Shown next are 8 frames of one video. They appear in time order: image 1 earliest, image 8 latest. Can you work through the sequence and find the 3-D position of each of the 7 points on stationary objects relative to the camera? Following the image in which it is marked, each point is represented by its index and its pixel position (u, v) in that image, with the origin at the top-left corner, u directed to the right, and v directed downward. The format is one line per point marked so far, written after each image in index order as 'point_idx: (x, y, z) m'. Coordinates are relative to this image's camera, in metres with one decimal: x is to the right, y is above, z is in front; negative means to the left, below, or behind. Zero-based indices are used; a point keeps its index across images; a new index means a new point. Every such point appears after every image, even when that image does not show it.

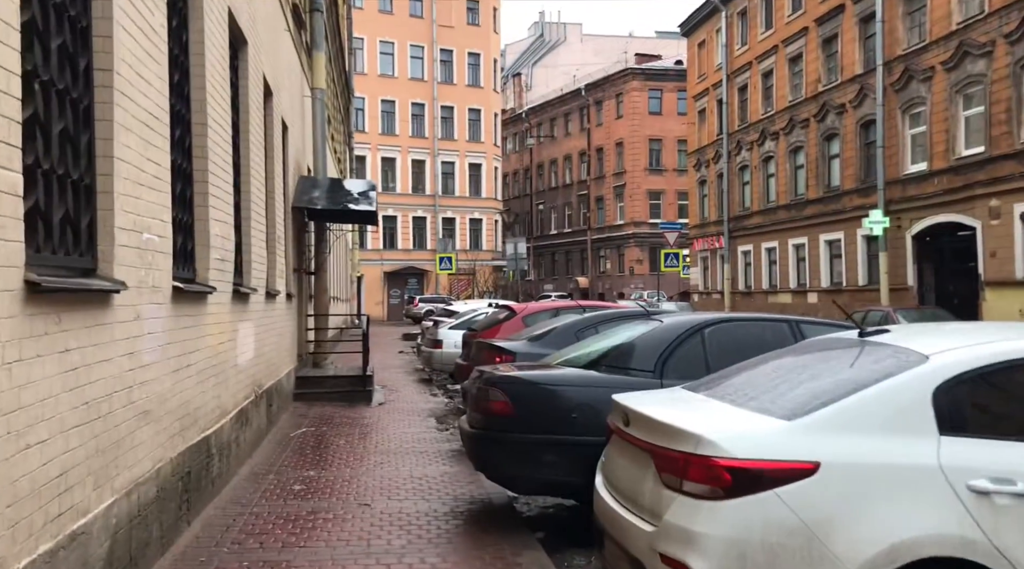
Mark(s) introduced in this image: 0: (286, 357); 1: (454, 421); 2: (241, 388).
0: (-3.1, -1.0, +11.5) m
1: (-0.7, -1.7, +10.5) m
2: (-2.5, -0.9, +7.7) m
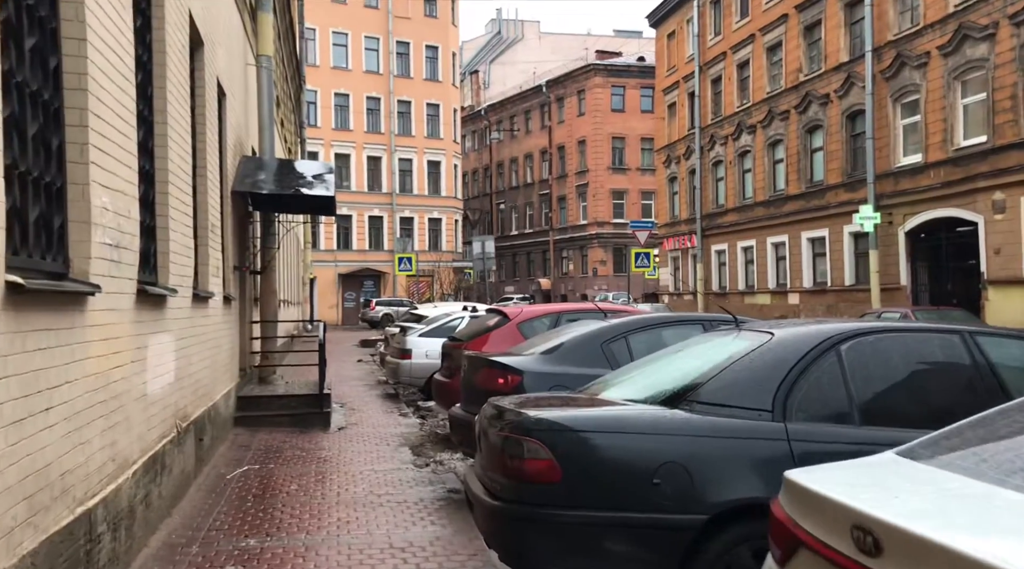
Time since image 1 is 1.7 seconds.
0: (-3.2, -1.0, +9.4) m
1: (-0.8, -1.7, +8.6) m
2: (-2.4, -0.9, +5.6) m
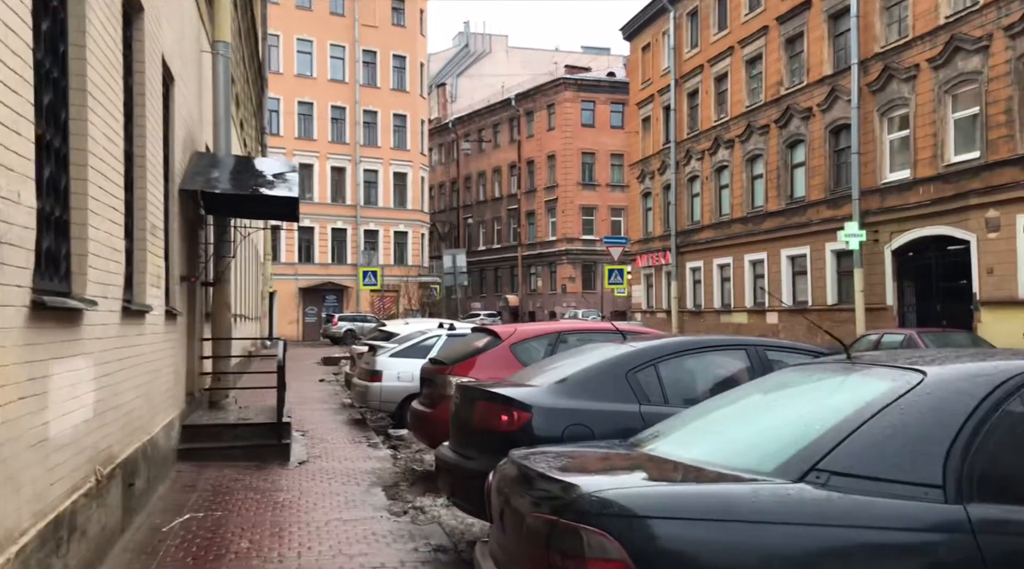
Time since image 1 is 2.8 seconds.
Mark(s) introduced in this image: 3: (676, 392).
0: (-3.3, -1.1, +8.0) m
1: (-0.9, -1.9, +7.3) m
2: (-2.3, -1.0, +4.3) m
3: (+1.1, -0.7, +5.3) m
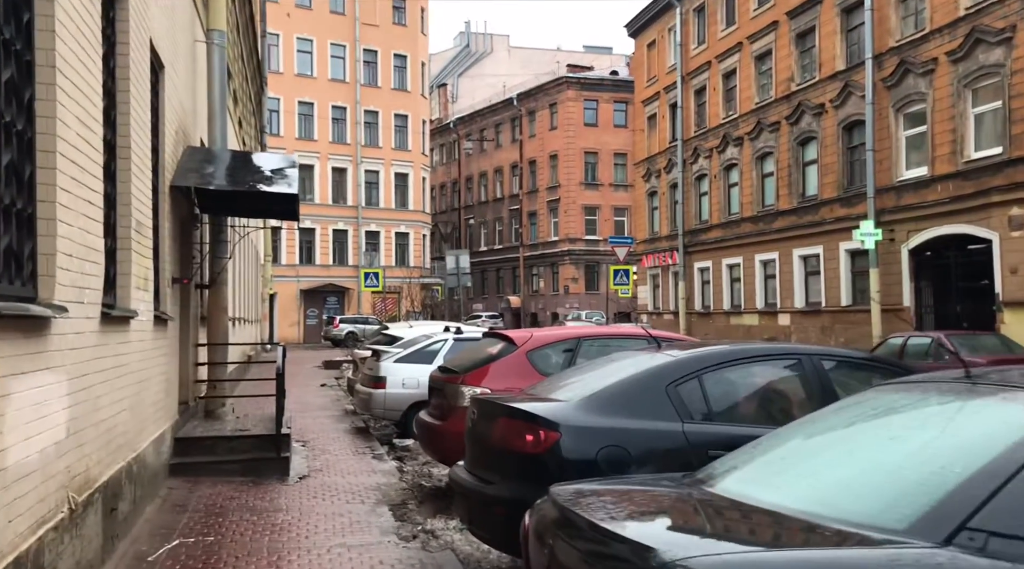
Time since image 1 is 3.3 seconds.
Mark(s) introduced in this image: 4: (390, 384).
0: (-3.2, -1.1, +7.4) m
1: (-0.7, -1.9, +6.7) m
2: (-2.2, -1.0, +3.7) m
3: (+1.2, -0.7, +4.7) m
4: (-1.6, -1.3, +11.2) m
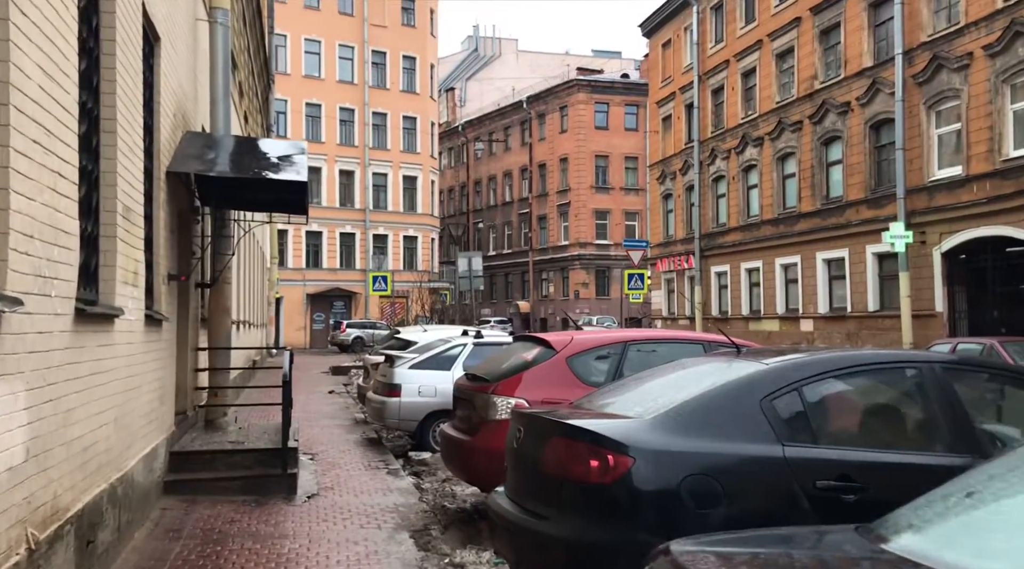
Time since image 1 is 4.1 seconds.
0: (-2.9, -1.1, +6.6) m
1: (-0.5, -1.9, +5.9) m
2: (-1.9, -1.0, +2.9) m
3: (+1.5, -0.6, +3.8) m
4: (-1.3, -1.3, +10.4) m
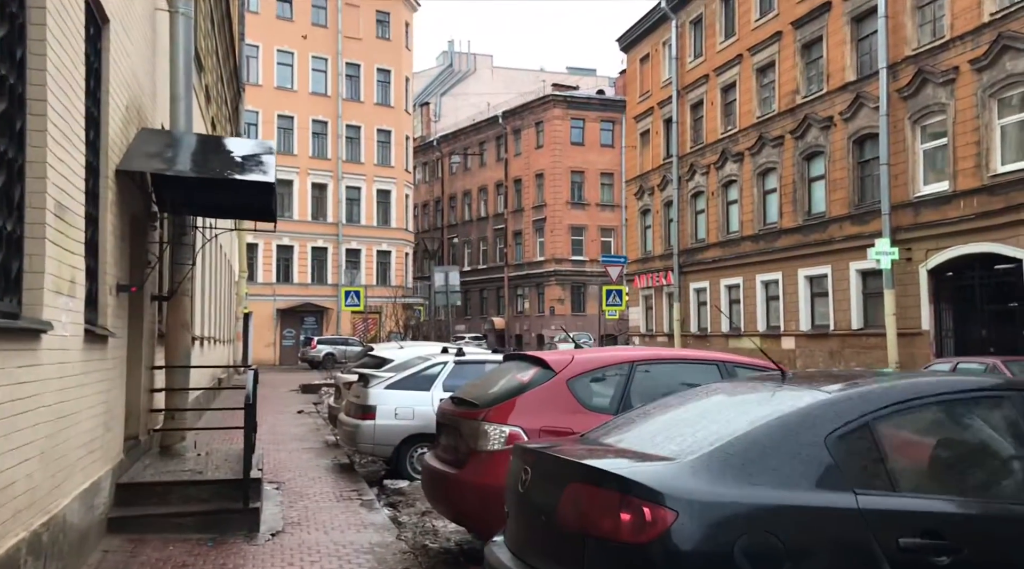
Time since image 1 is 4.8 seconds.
0: (-2.9, -1.2, +5.8) m
1: (-0.5, -1.9, +5.1) m
2: (-1.9, -1.0, +2.1) m
3: (+1.5, -0.7, +3.2) m
4: (-1.5, -1.5, +9.6) m
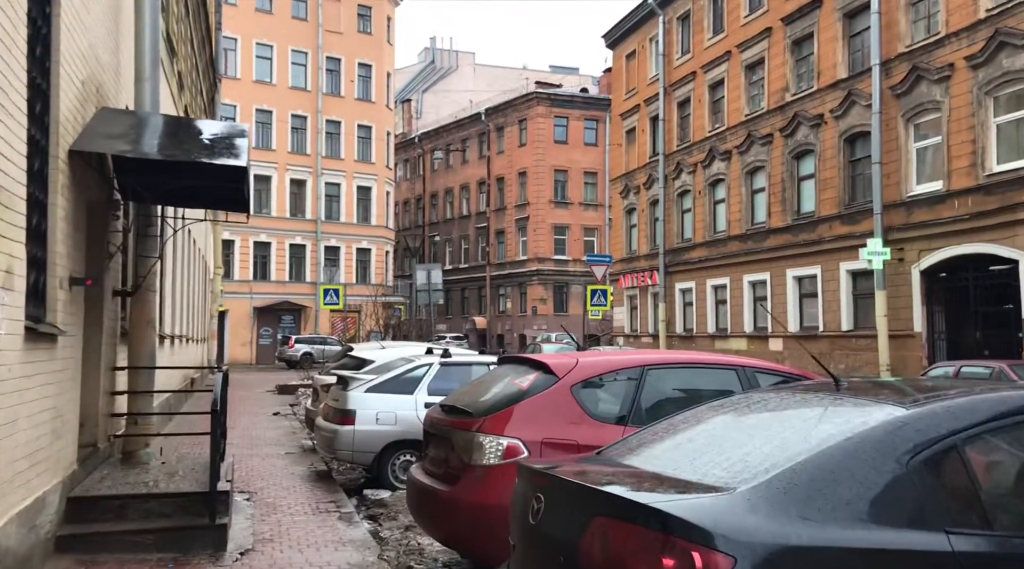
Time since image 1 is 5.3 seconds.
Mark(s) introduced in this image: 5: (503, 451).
0: (-3.0, -1.1, +5.1) m
1: (-0.5, -1.9, +4.5) m
2: (-1.8, -0.9, +1.5) m
3: (+1.5, -0.7, +2.6) m
4: (-1.6, -1.4, +9.0) m
5: (-0.1, -0.9, +4.7) m
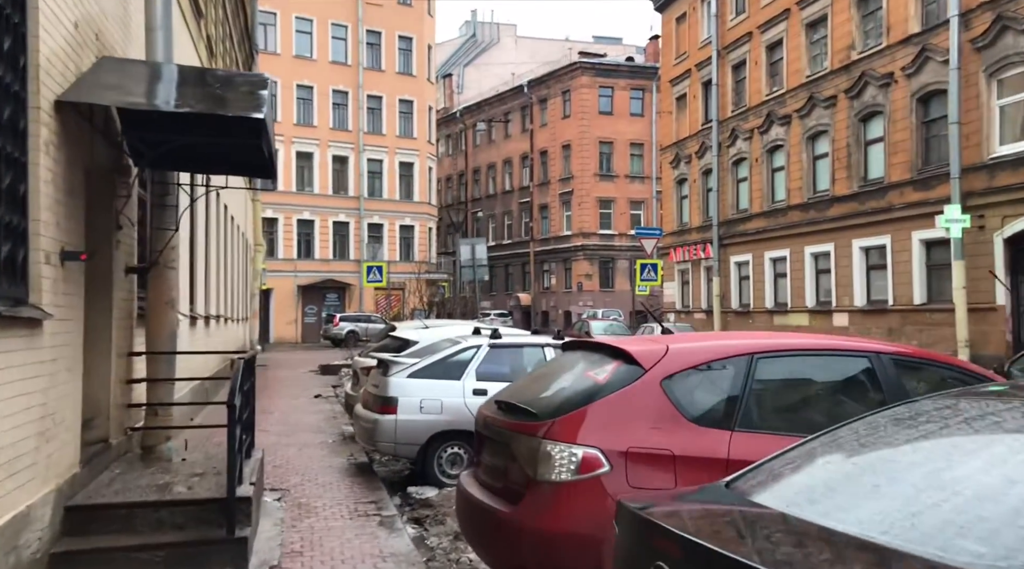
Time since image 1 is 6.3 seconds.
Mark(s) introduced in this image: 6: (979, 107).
0: (-2.6, -1.0, +4.3) m
1: (-0.2, -1.8, +3.6) m
2: (-1.6, -0.9, +0.6) m
3: (+1.8, -0.6, +1.5) m
4: (-1.1, -1.2, +8.1) m
5: (+0.3, -0.8, +3.7) m
6: (+10.5, +4.0, +18.7) m
